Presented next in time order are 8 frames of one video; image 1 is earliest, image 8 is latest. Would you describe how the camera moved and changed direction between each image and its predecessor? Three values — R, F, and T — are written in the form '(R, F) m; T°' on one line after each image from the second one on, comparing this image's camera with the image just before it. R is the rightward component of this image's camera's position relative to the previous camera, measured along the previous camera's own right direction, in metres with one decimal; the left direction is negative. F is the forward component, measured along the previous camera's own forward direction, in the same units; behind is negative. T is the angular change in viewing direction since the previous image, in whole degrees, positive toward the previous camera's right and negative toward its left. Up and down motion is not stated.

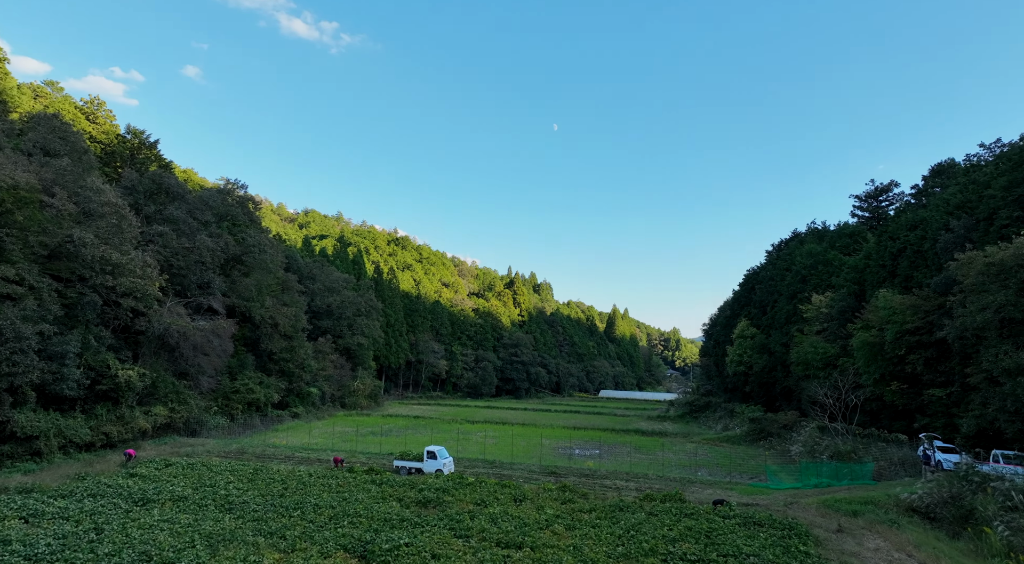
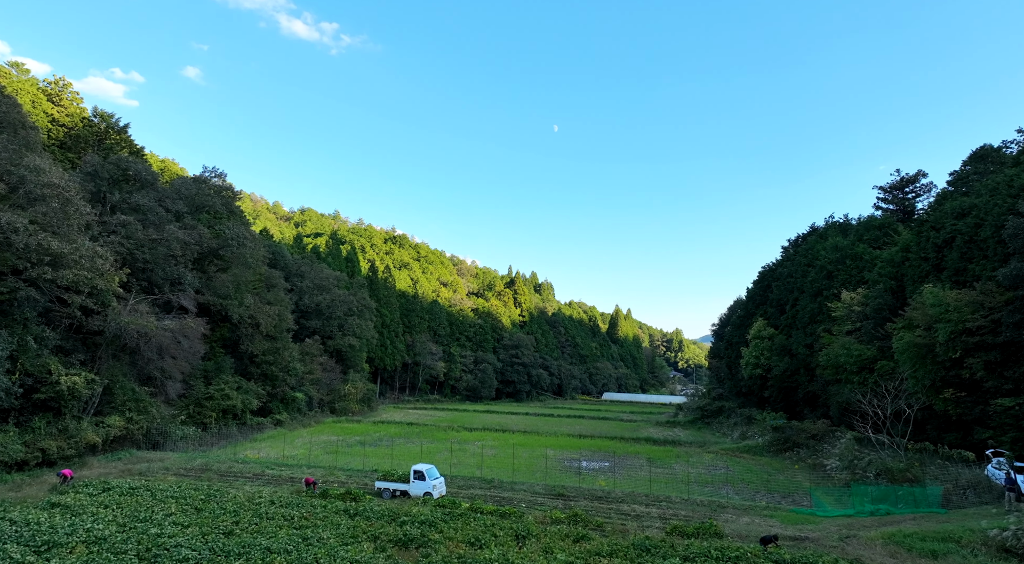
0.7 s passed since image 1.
(0.0, +2.8) m; 0°
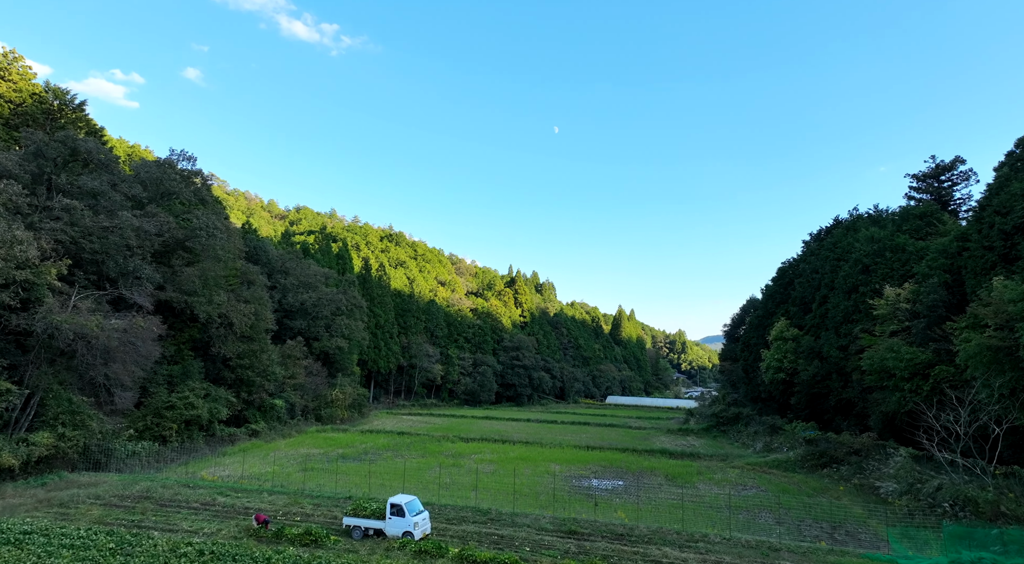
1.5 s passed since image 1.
(0.0, +3.3) m; 0°
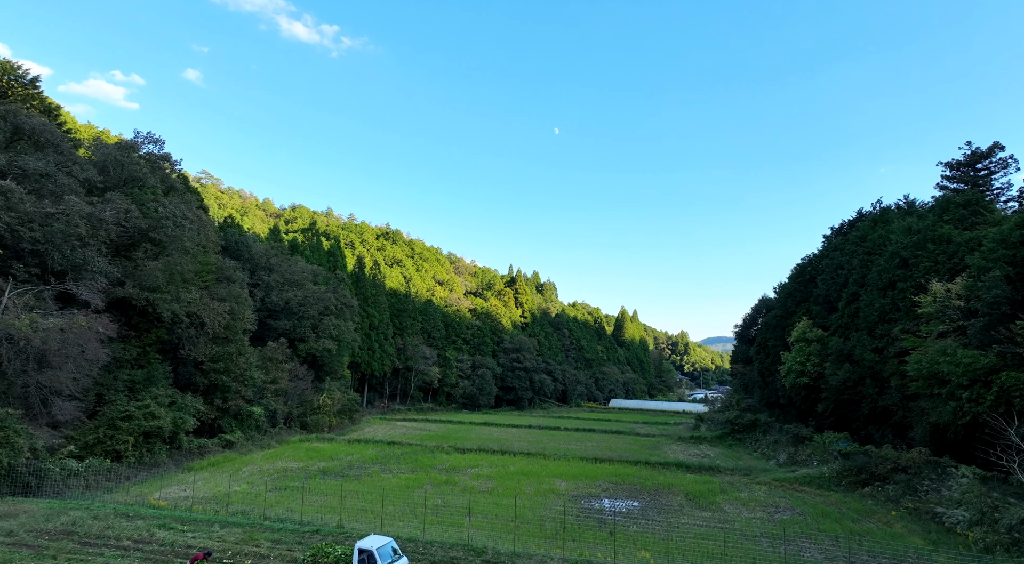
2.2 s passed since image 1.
(0.0, +2.8) m; 0°
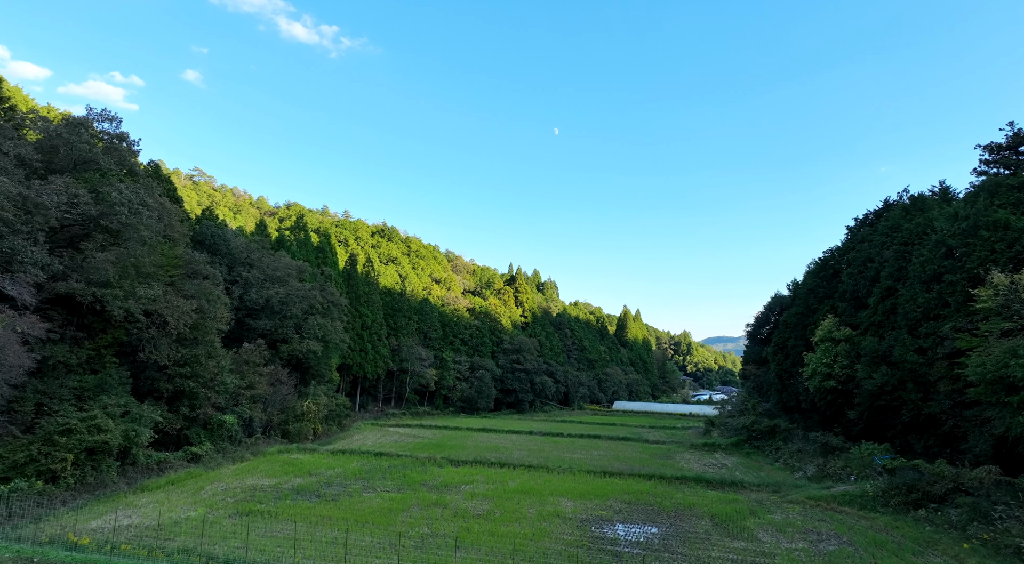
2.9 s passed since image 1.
(+0.1, +2.9) m; 0°
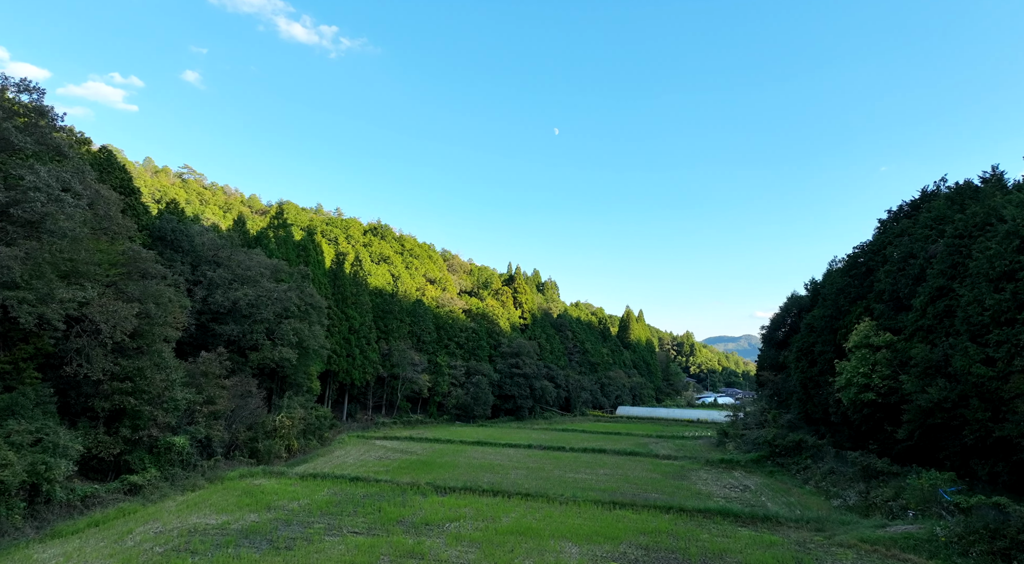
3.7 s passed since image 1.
(+0.2, +3.7) m; 0°
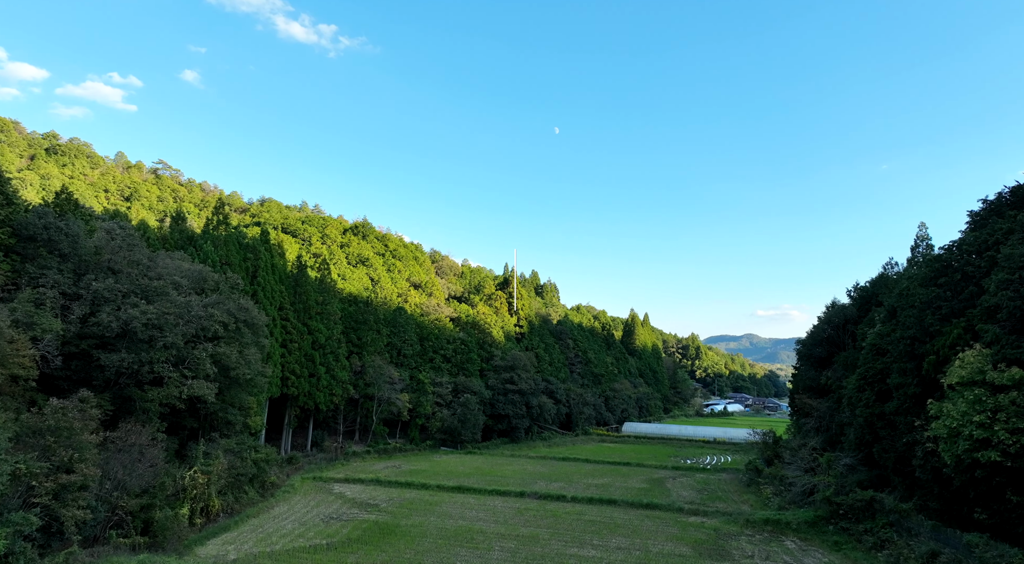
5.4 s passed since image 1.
(+0.6, +7.7) m; 0°
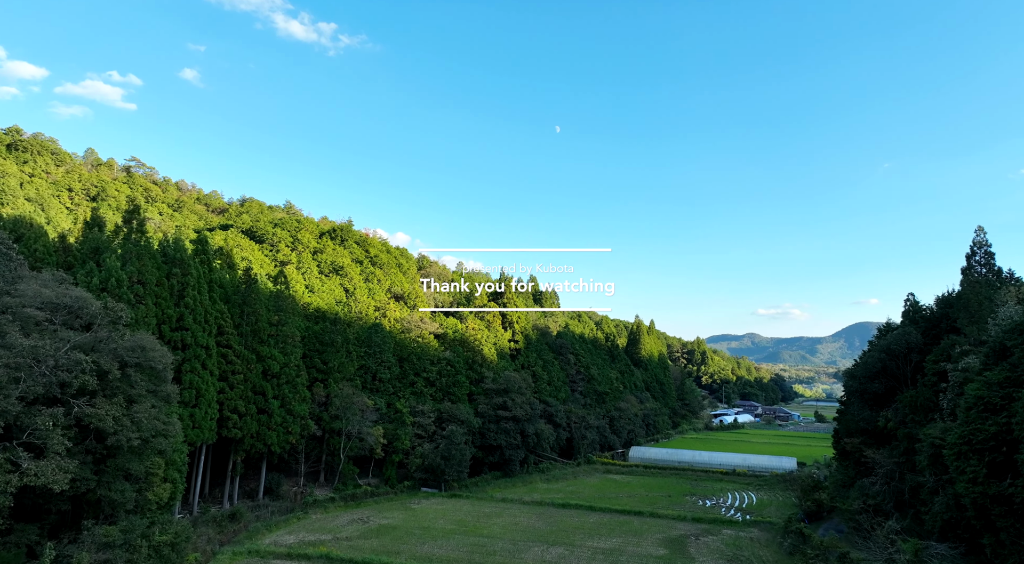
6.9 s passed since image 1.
(+0.6, +7.5) m; 0°
